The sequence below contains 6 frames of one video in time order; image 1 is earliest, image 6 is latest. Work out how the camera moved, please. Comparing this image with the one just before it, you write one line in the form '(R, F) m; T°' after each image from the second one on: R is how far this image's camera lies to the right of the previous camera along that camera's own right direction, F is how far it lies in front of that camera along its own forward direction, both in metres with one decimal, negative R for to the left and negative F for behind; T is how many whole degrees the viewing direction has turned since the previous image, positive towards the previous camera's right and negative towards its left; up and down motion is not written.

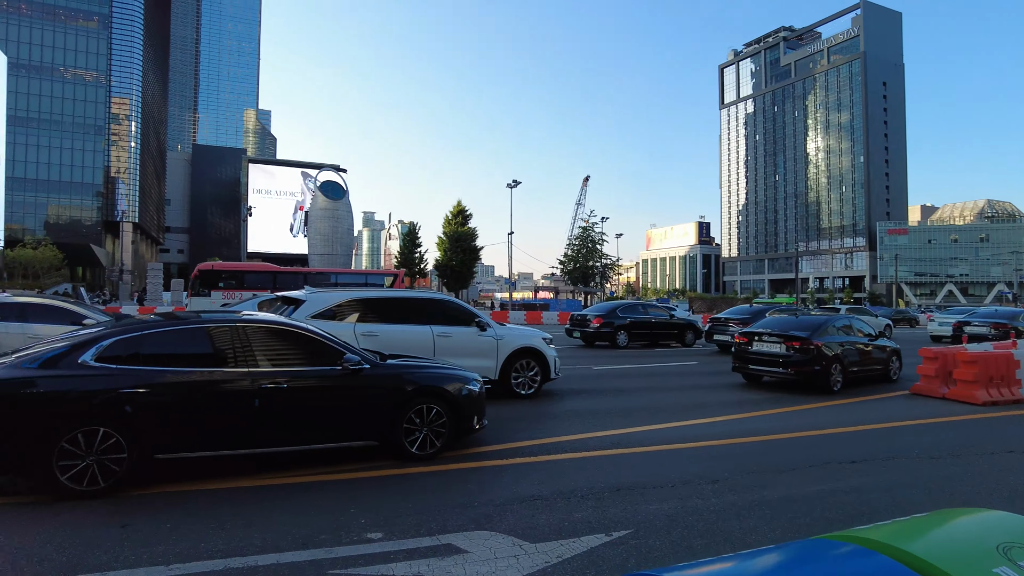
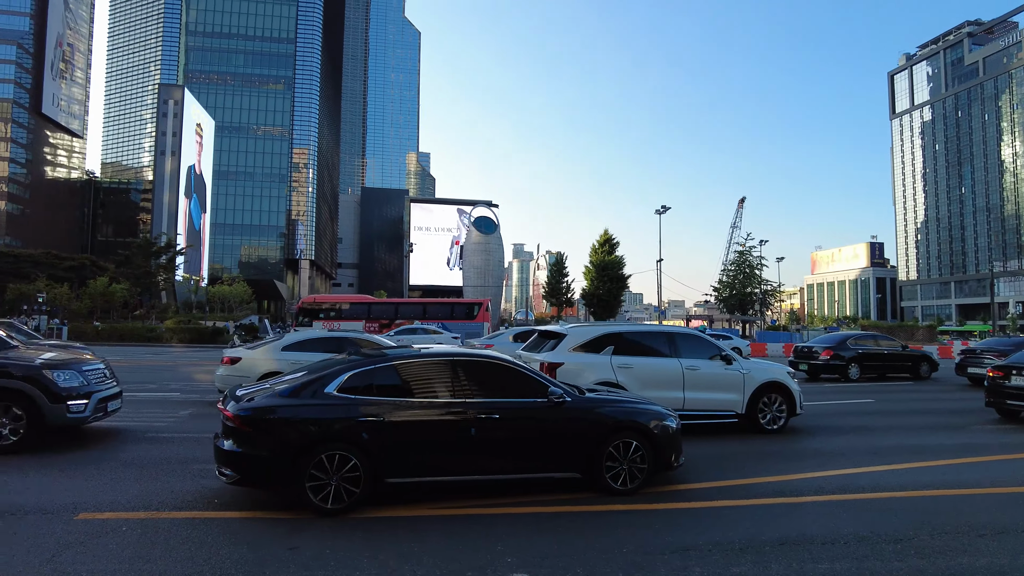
(-0.1, 0.0) m; -13°
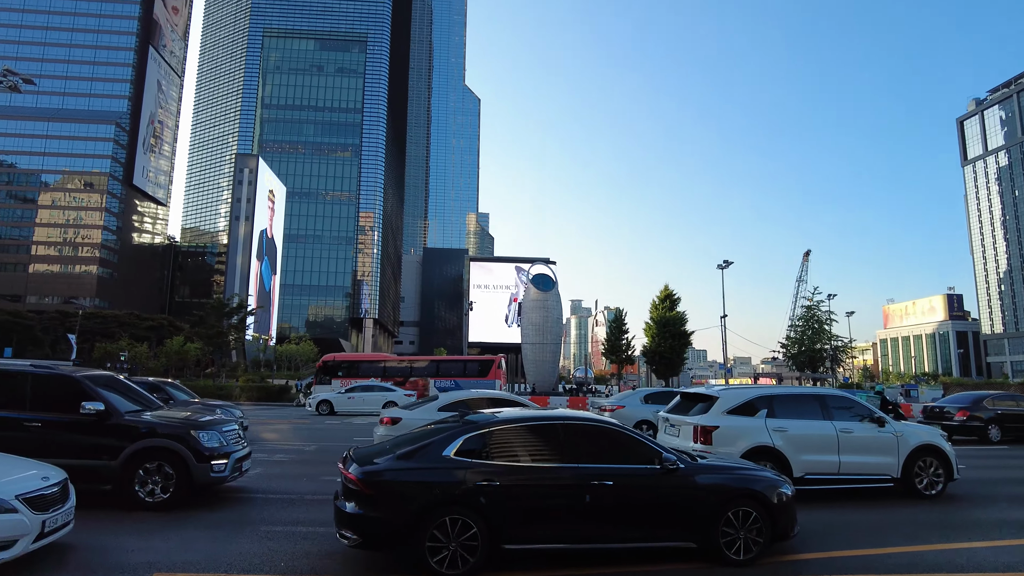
(-0.5, 0.0) m; -5°
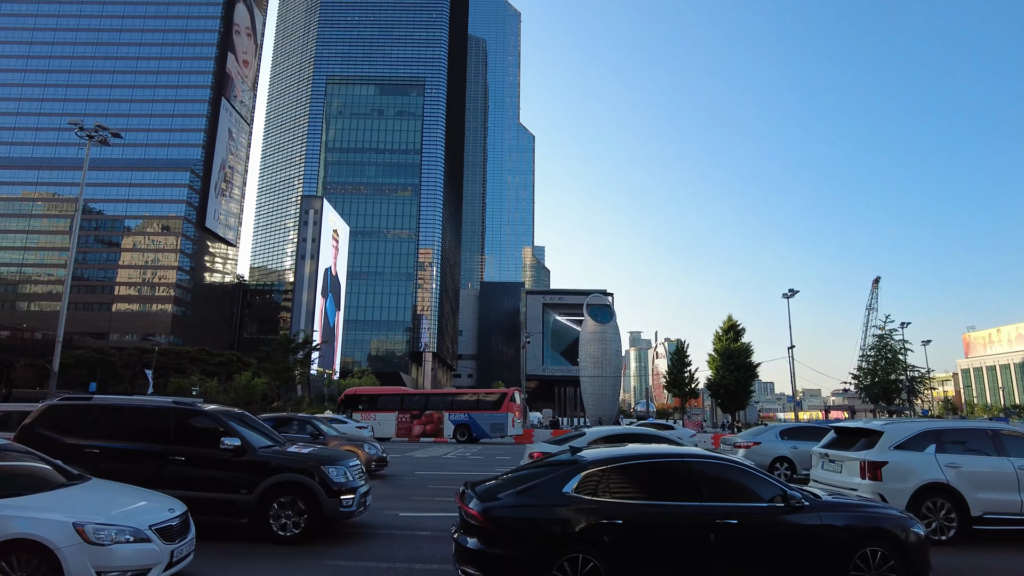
(-0.5, 0.0) m; -5°
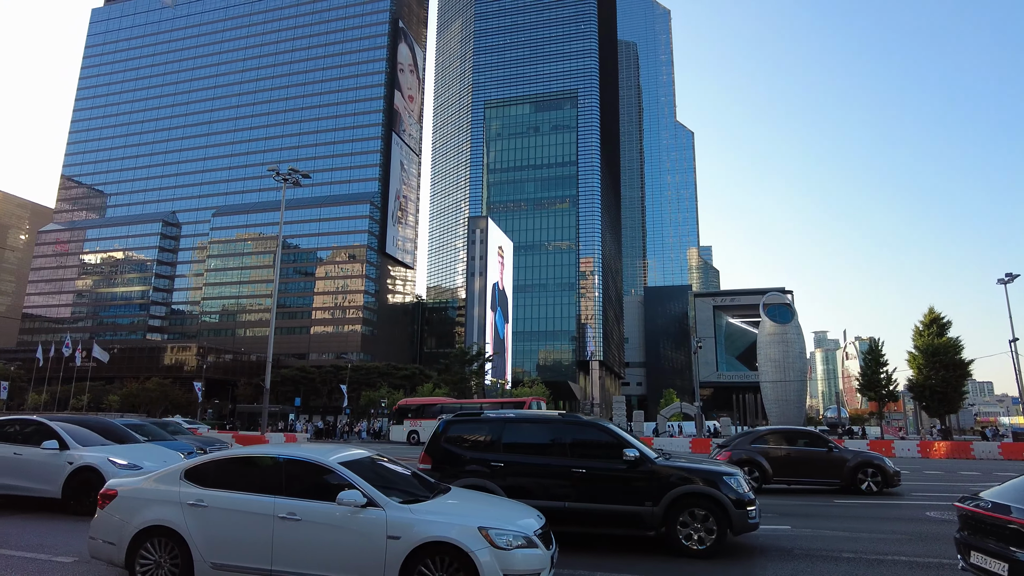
(-2.4, -0.1) m; -14°
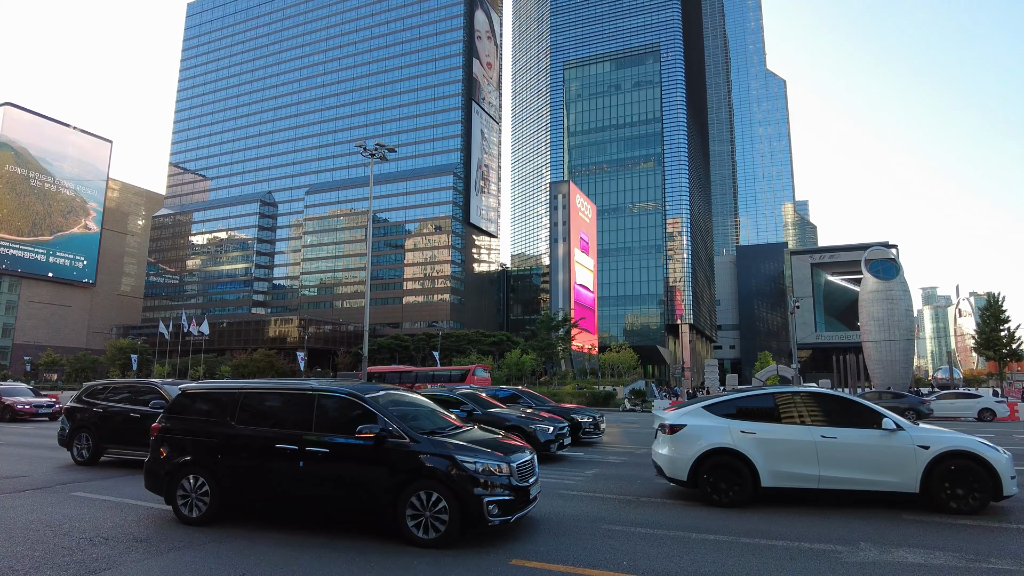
(-4.4, +0.4) m; -8°
